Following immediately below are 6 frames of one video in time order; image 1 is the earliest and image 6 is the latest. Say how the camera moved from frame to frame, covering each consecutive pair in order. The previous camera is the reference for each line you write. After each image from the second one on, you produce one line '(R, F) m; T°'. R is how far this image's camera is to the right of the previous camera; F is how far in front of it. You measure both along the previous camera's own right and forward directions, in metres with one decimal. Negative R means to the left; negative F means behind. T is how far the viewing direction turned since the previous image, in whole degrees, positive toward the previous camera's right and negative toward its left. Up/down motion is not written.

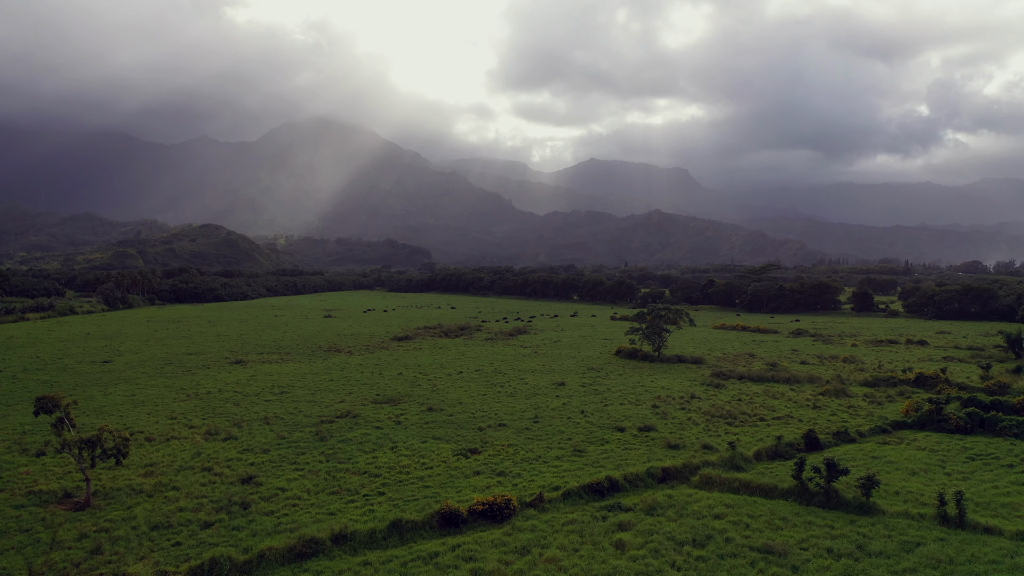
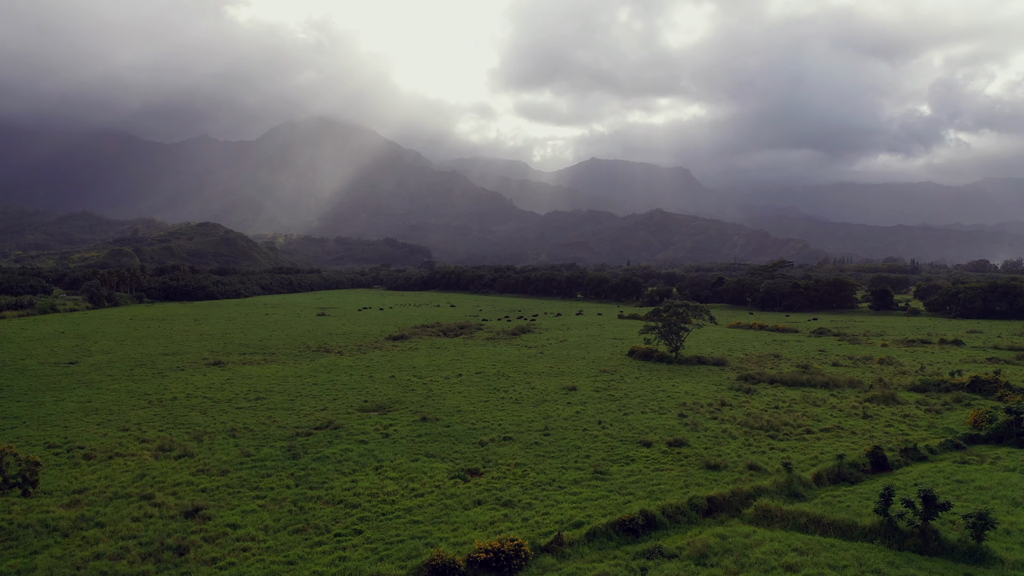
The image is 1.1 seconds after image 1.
(-0.2, +2.9) m; 0°
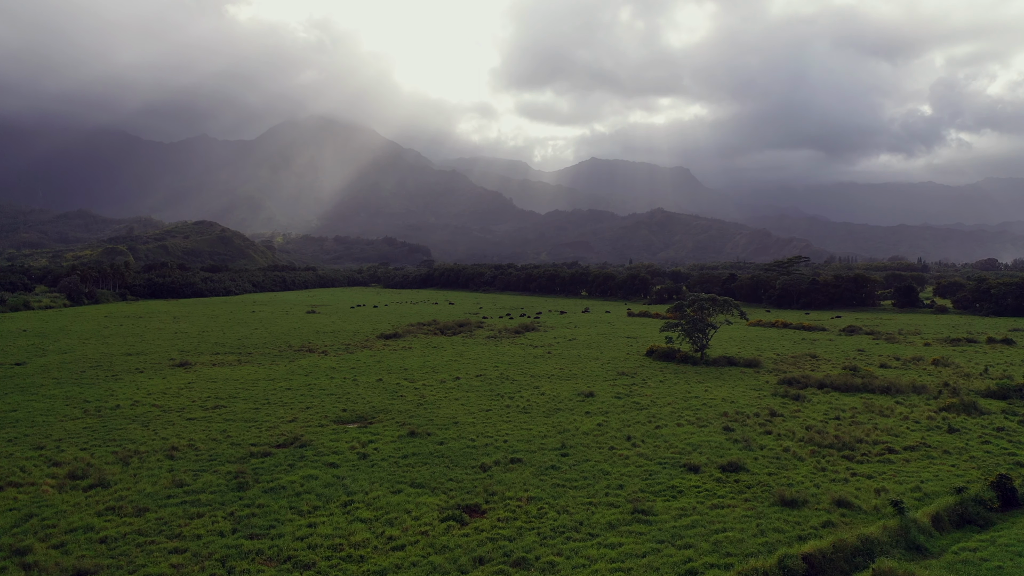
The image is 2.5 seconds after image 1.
(-0.2, +3.6) m; 0°
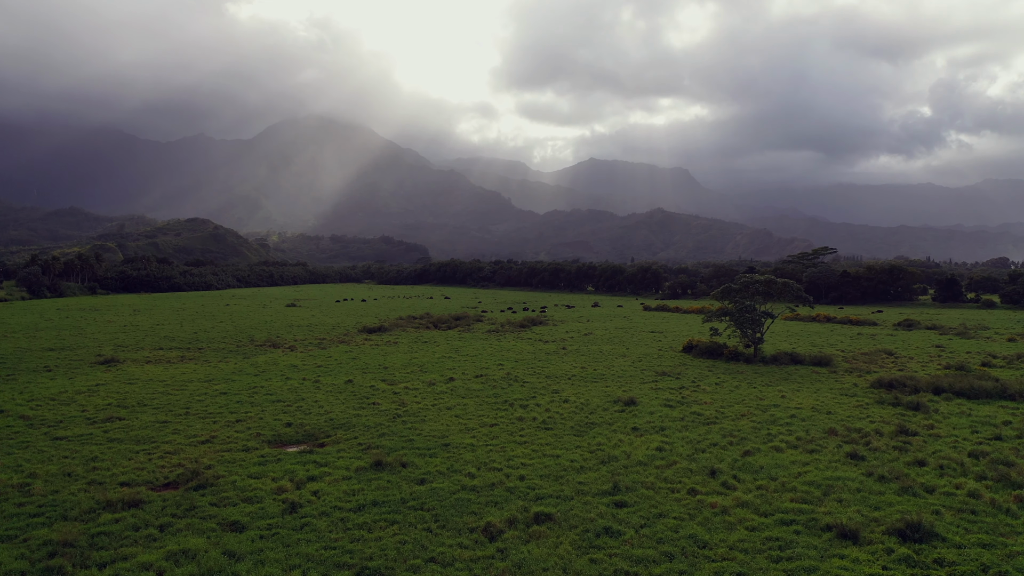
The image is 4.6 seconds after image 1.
(-0.3, +5.5) m; 0°
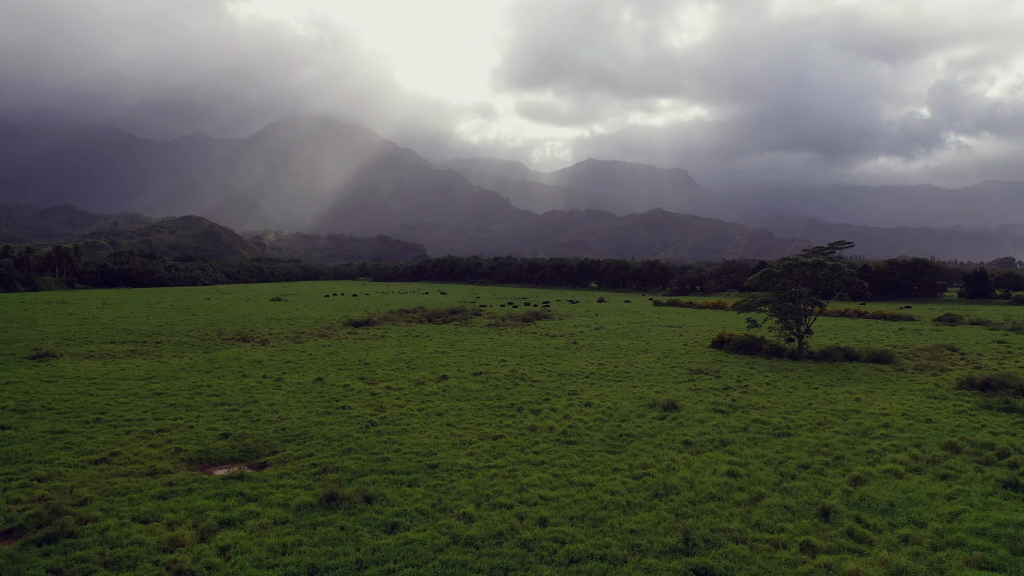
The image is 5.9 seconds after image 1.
(-0.2, +3.3) m; 0°
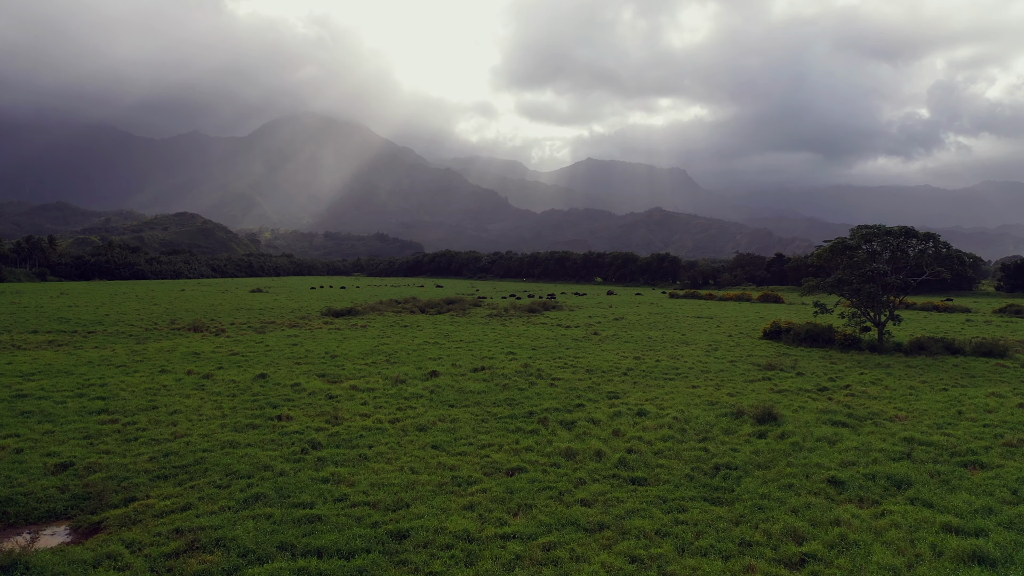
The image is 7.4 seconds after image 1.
(-0.3, +3.9) m; 0°
